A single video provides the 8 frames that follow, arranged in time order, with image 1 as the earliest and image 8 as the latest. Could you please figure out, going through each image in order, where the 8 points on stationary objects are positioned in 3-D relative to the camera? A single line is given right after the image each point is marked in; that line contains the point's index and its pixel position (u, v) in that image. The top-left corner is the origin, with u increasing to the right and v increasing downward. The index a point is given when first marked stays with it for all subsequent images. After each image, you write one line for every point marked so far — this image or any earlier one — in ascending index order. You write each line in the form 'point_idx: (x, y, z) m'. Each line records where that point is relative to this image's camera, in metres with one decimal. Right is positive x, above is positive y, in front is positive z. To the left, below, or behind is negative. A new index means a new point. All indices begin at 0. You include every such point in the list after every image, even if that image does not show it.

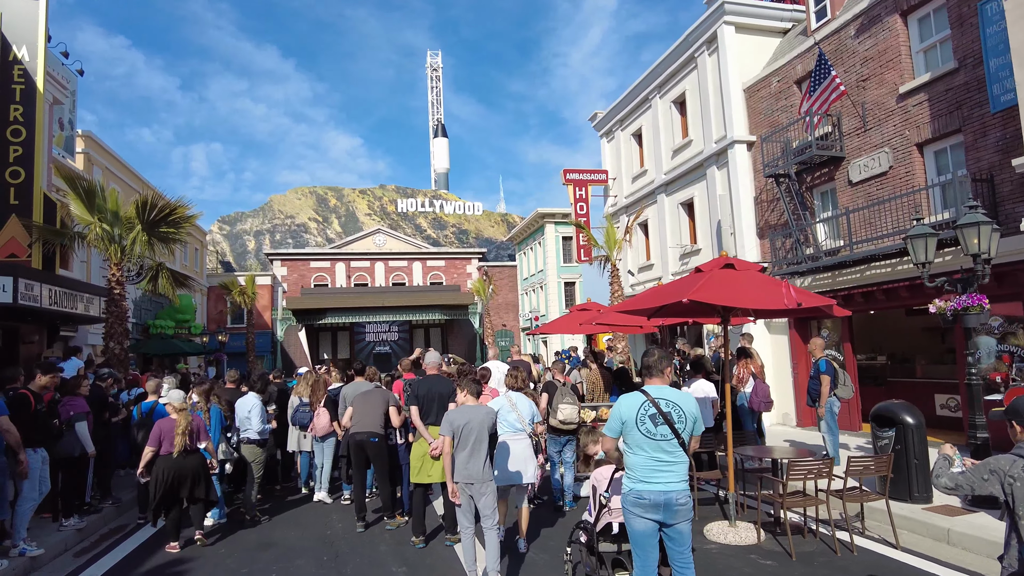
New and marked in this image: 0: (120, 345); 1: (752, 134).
0: (-7.2, -1.1, +11.9) m
1: (+5.2, +3.3, +14.2) m
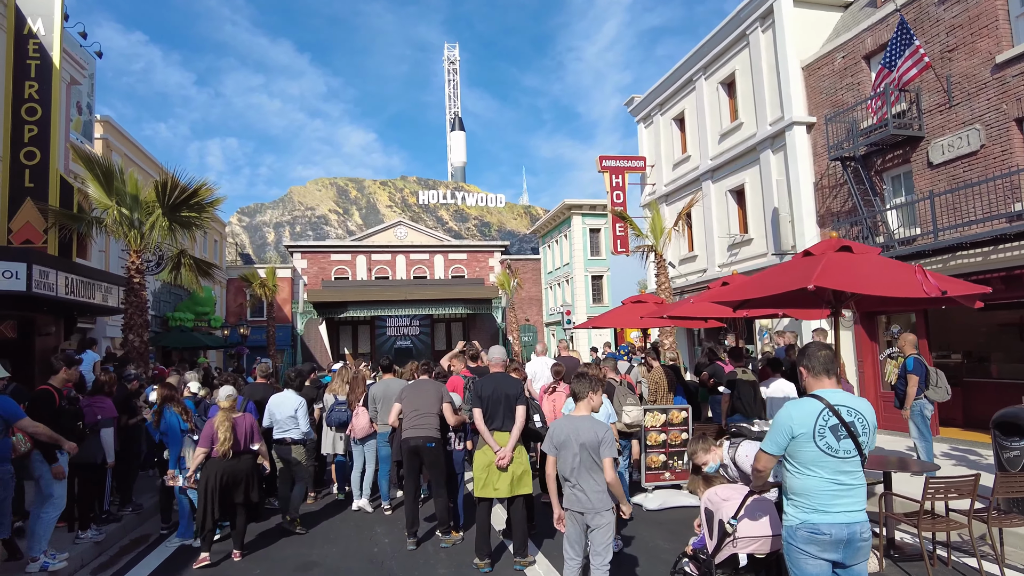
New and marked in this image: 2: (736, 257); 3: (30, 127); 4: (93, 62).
0: (-6.4, -0.9, +11.2) m
1: (+6.0, +3.5, +13.2) m
2: (+5.4, +0.8, +15.6) m
3: (-8.2, +2.8, +11.2) m
4: (-11.6, +6.3, +18.2) m
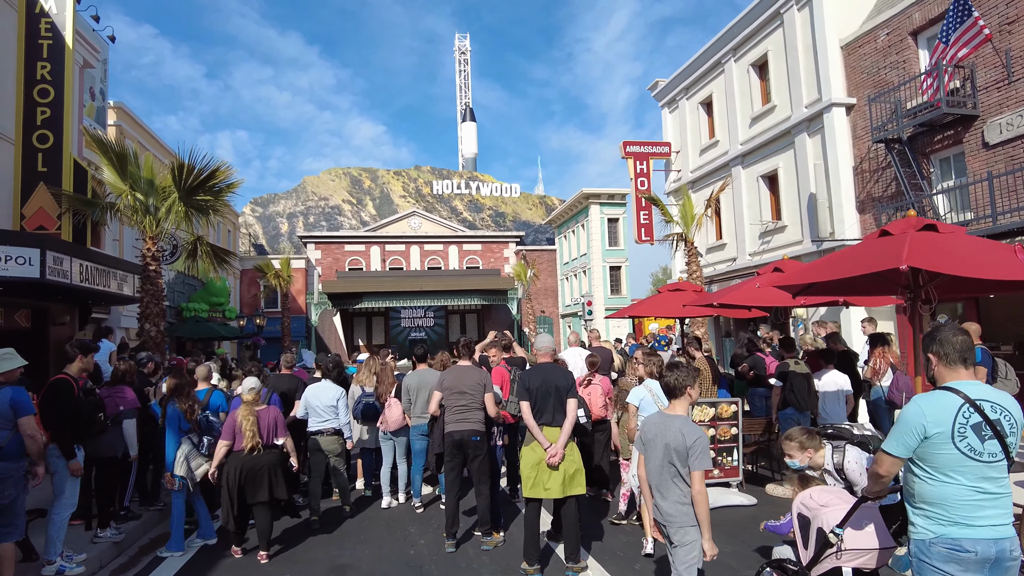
0: (-5.9, -0.7, +10.8) m
1: (+6.5, +3.7, +12.6) m
2: (+5.9, +1.0, +15.1) m
3: (-7.8, +3.0, +10.8) m
4: (-11.0, +6.5, +17.8) m
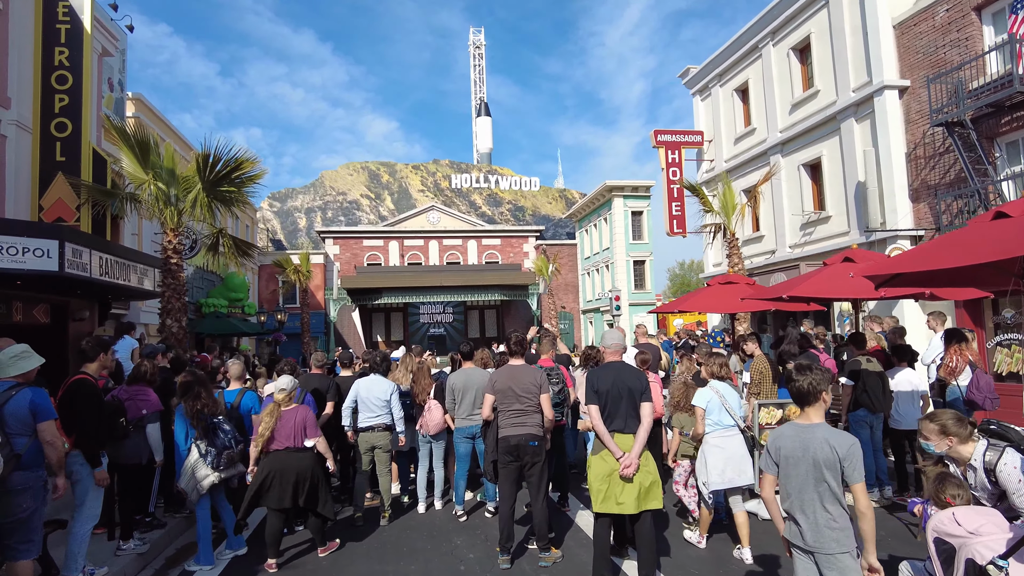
0: (-5.3, -0.6, +10.4) m
1: (+7.2, +3.8, +11.9) m
2: (+6.6, +1.1, +14.4) m
3: (-7.2, +3.0, +10.4) m
4: (-10.3, +6.7, +17.4) m
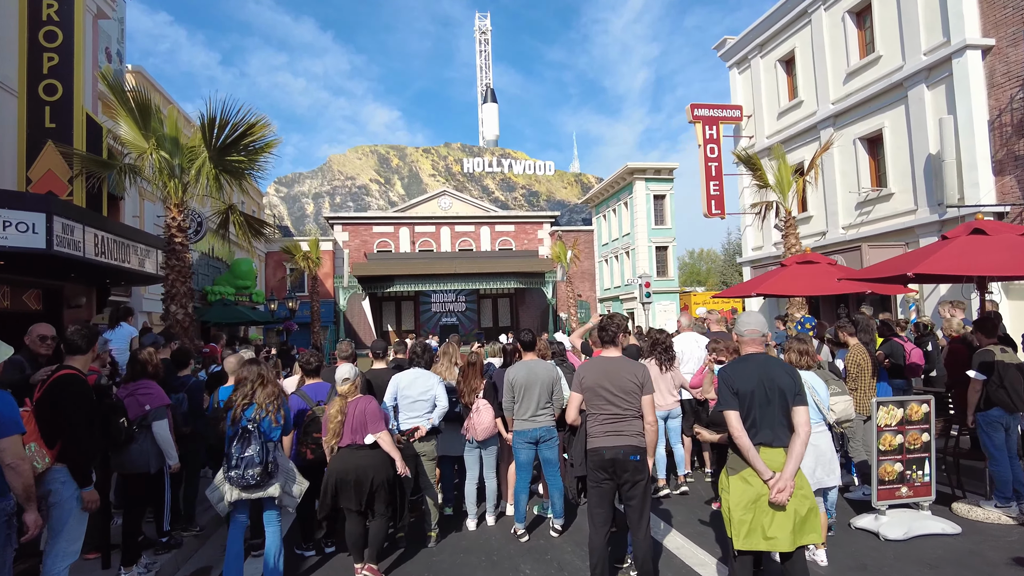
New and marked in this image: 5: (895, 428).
0: (-4.7, -0.3, +9.3) m
1: (+7.8, +4.1, +10.7) m
2: (+7.2, +1.5, +13.3) m
3: (-6.6, +3.3, +9.3) m
4: (-9.7, +7.0, +16.2) m
5: (+3.4, -1.2, +5.8) m
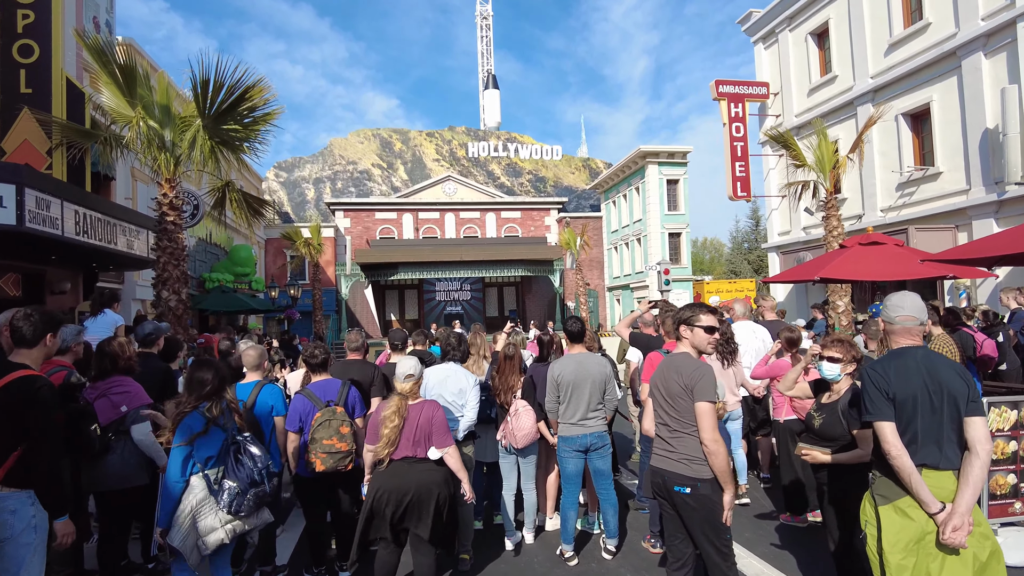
0: (-4.3, -0.1, +8.5) m
1: (+8.1, +4.3, +9.8) m
2: (+7.6, +1.7, +12.4) m
3: (-6.2, +3.5, +8.3) m
4: (-9.3, +7.3, +15.2) m
5: (+3.7, -1.1, +4.9) m
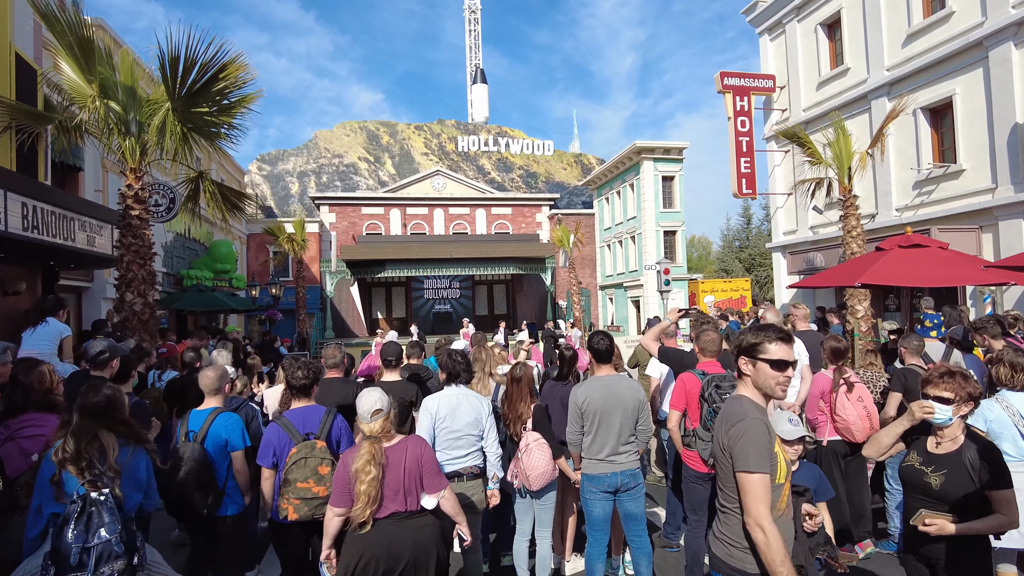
0: (-4.3, -0.1, +7.6) m
1: (+8.2, +4.3, +9.2) m
2: (+7.5, +1.7, +11.8) m
3: (-6.1, +3.5, +7.4) m
4: (-9.4, +7.4, +14.2) m
5: (+3.8, -1.2, +4.2) m
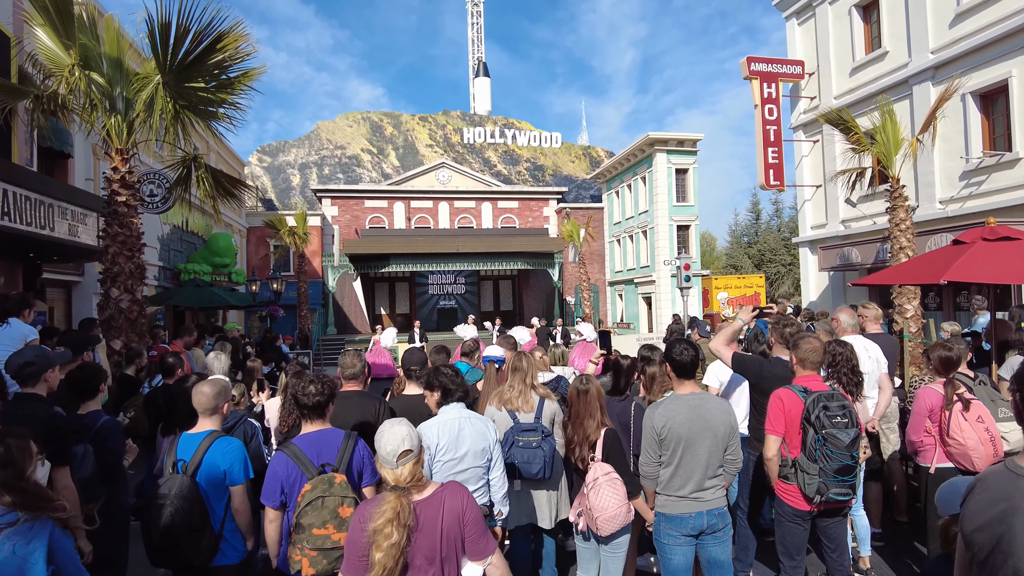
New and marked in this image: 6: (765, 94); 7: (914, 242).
0: (-4.0, -0.1, +6.8) m
1: (+8.5, +4.3, +8.3) m
2: (+7.8, +1.7, +11.0) m
3: (-5.8, +3.5, +6.6) m
4: (-9.1, +7.5, +13.4) m
5: (+4.2, -1.2, +3.5) m
6: (+5.7, +4.3, +14.6) m
7: (+6.1, +0.7, +9.9) m
